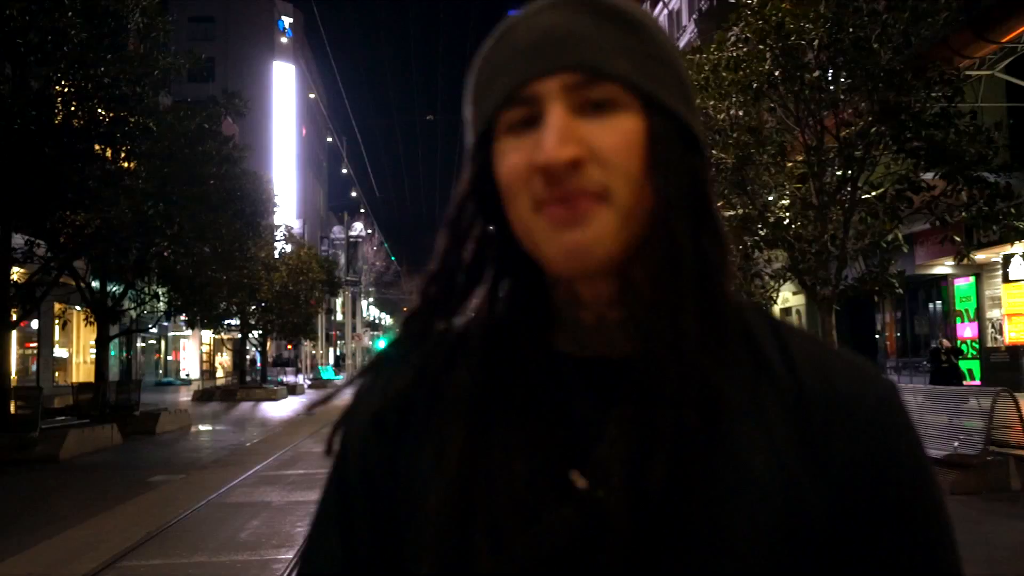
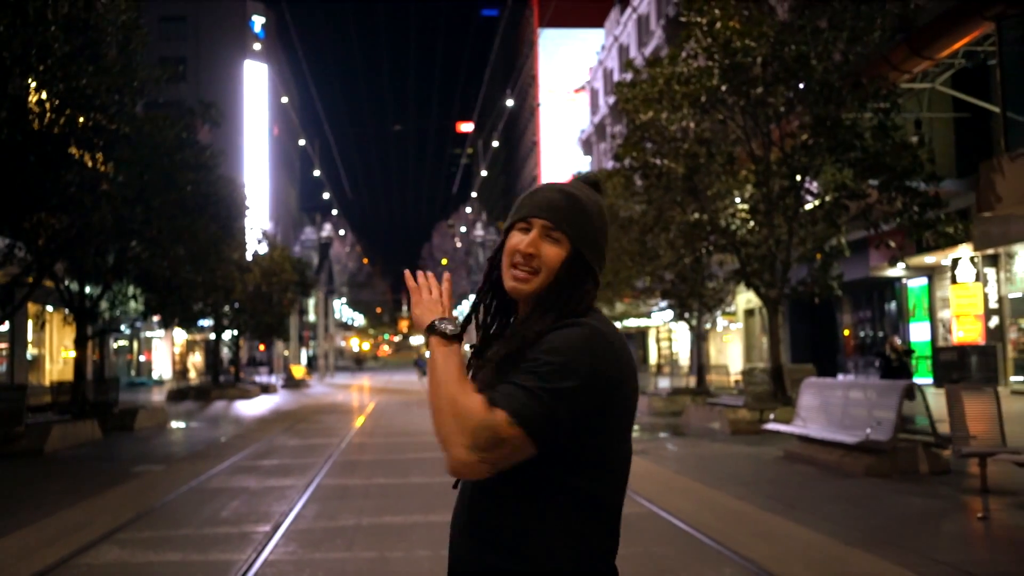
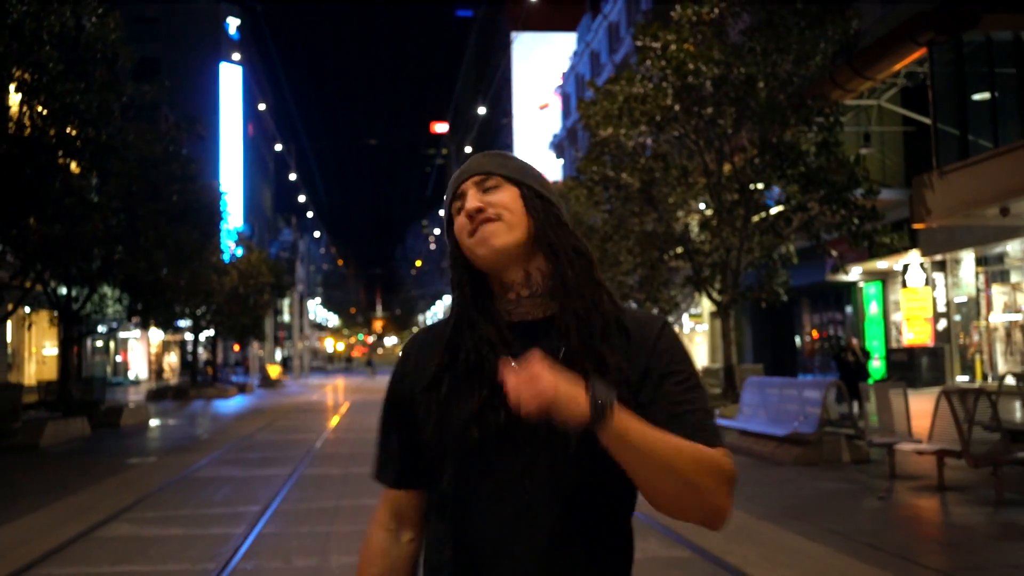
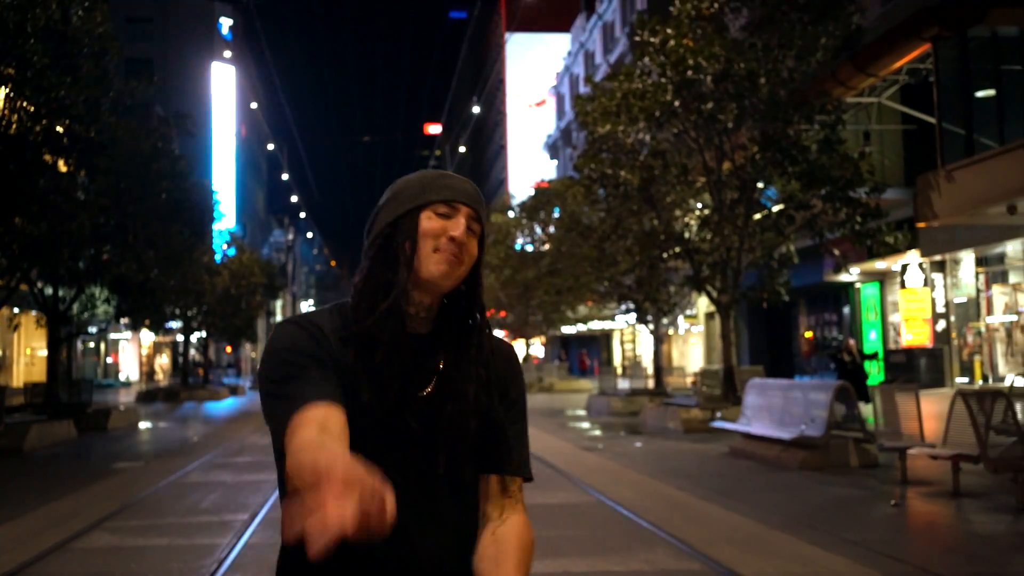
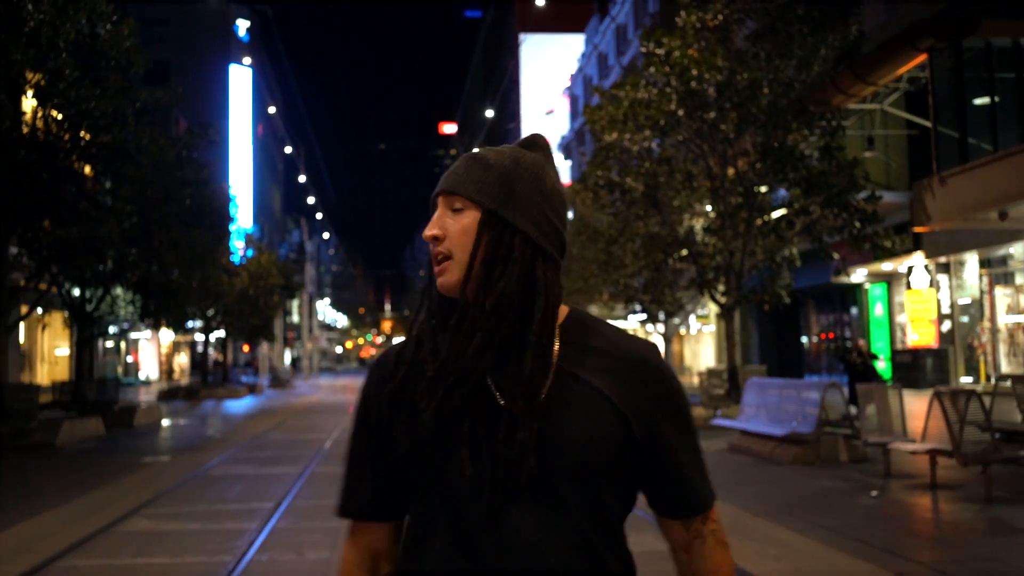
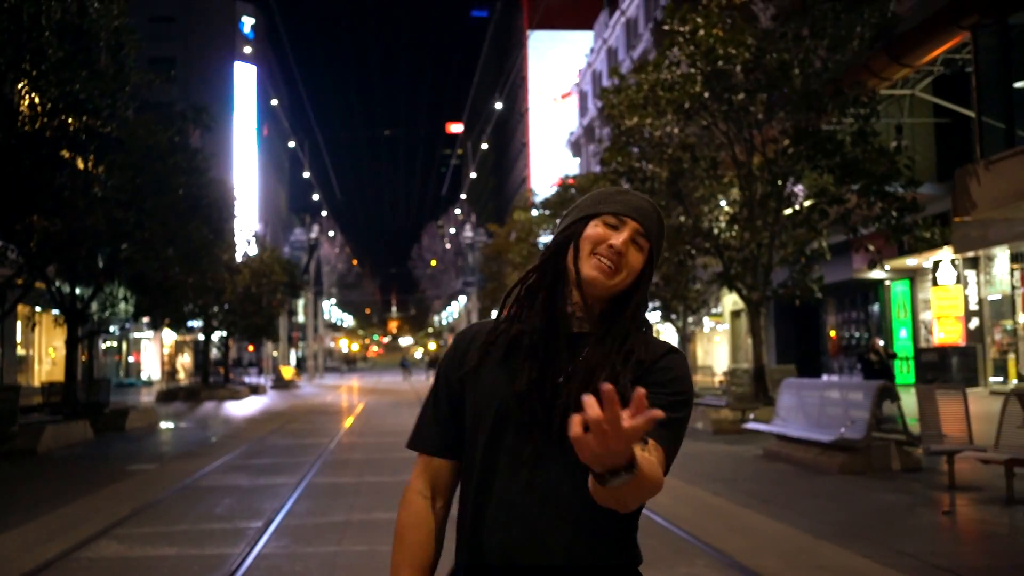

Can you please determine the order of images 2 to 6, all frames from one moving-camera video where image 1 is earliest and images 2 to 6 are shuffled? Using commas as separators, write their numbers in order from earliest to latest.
2, 6, 4, 3, 5
